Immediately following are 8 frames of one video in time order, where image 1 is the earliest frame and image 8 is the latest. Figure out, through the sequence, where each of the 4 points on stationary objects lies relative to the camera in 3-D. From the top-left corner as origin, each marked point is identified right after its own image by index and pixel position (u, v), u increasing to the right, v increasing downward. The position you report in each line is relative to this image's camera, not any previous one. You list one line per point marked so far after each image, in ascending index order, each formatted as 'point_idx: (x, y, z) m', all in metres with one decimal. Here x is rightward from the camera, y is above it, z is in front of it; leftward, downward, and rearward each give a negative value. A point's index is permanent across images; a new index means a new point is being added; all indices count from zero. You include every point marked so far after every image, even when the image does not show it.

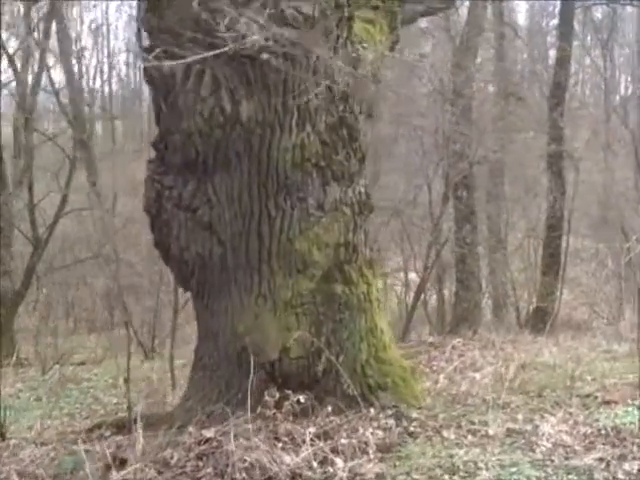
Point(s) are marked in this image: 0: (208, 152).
0: (-1.0, +0.8, +7.4) m
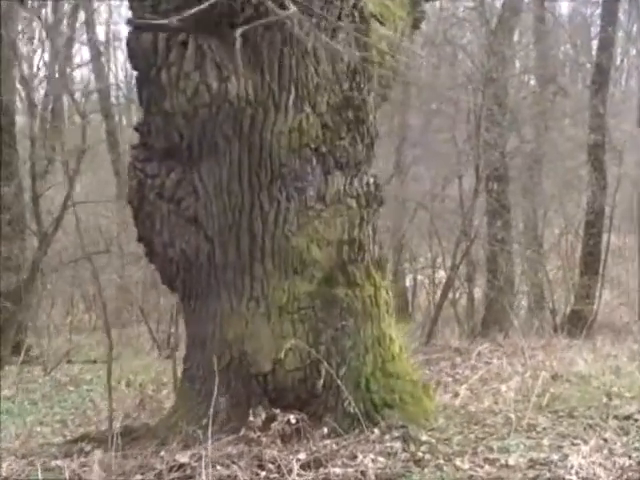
0: (-1.0, +0.8, +6.5) m
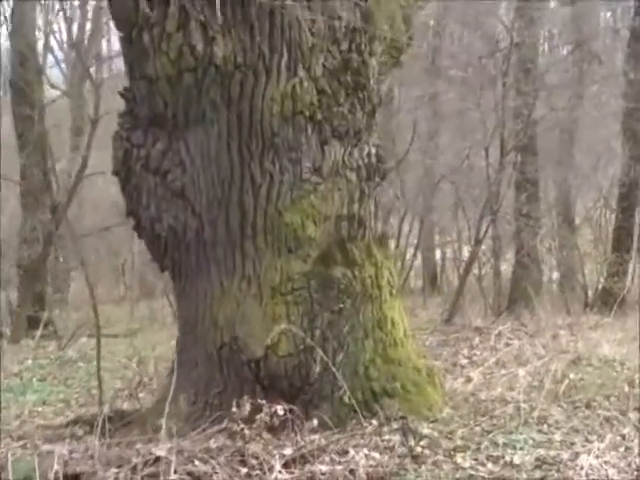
0: (-1.0, +1.0, +6.0) m
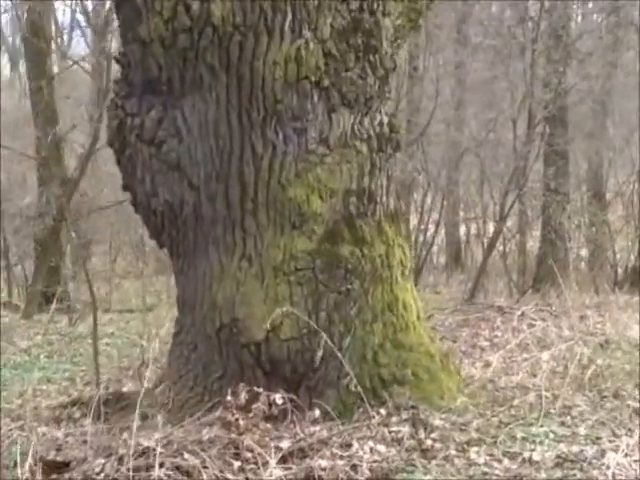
0: (-1.0, +1.1, +5.6) m
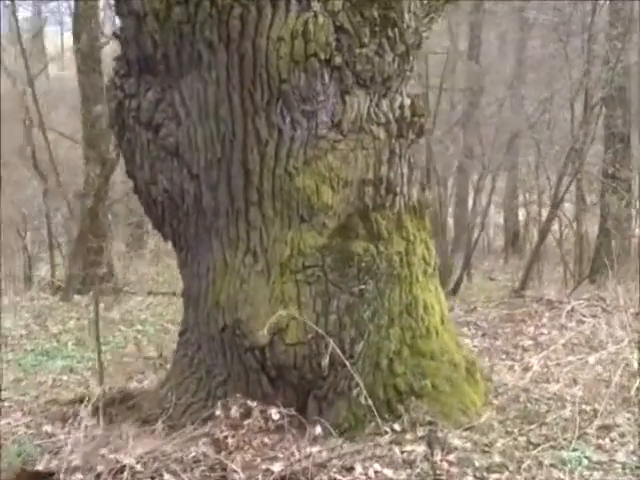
0: (-0.9, +1.2, +5.1) m
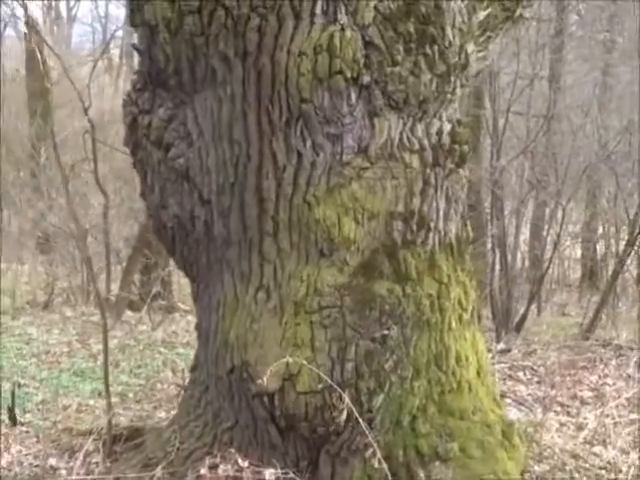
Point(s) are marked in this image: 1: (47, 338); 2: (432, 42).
0: (-0.7, +1.0, +4.7) m
1: (-3.6, -1.3, +10.9) m
2: (+0.6, +1.1, +4.7) m
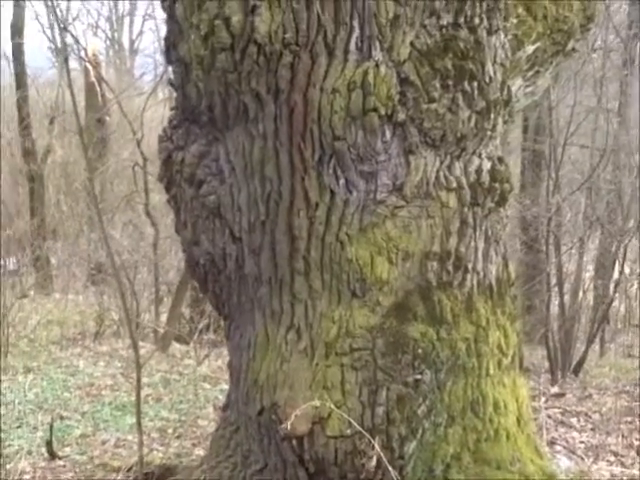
0: (-0.5, +0.8, +4.7) m
1: (-2.9, -1.7, +10.9) m
2: (+0.8, +0.9, +4.5) m
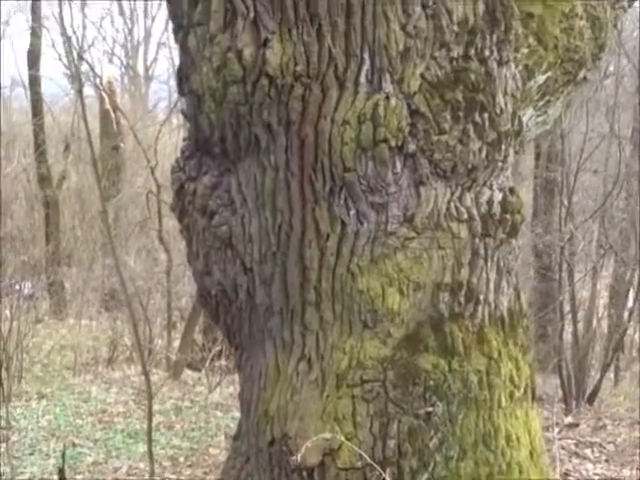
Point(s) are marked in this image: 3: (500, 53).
0: (-0.5, +0.6, +4.7) m
1: (-2.8, -2.0, +10.9) m
2: (+0.9, +0.7, +4.6) m
3: (+1.0, +1.0, +4.6) m
